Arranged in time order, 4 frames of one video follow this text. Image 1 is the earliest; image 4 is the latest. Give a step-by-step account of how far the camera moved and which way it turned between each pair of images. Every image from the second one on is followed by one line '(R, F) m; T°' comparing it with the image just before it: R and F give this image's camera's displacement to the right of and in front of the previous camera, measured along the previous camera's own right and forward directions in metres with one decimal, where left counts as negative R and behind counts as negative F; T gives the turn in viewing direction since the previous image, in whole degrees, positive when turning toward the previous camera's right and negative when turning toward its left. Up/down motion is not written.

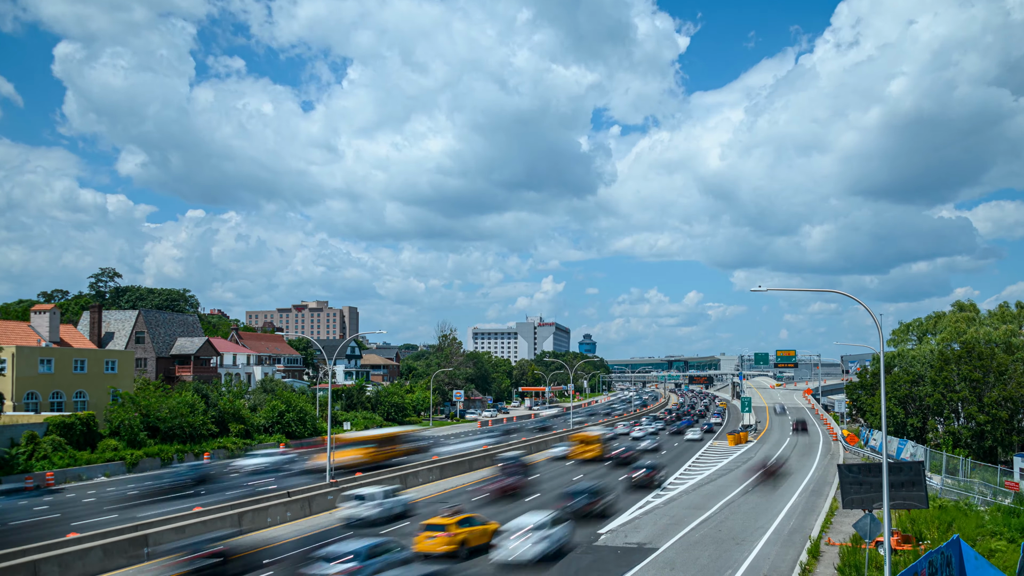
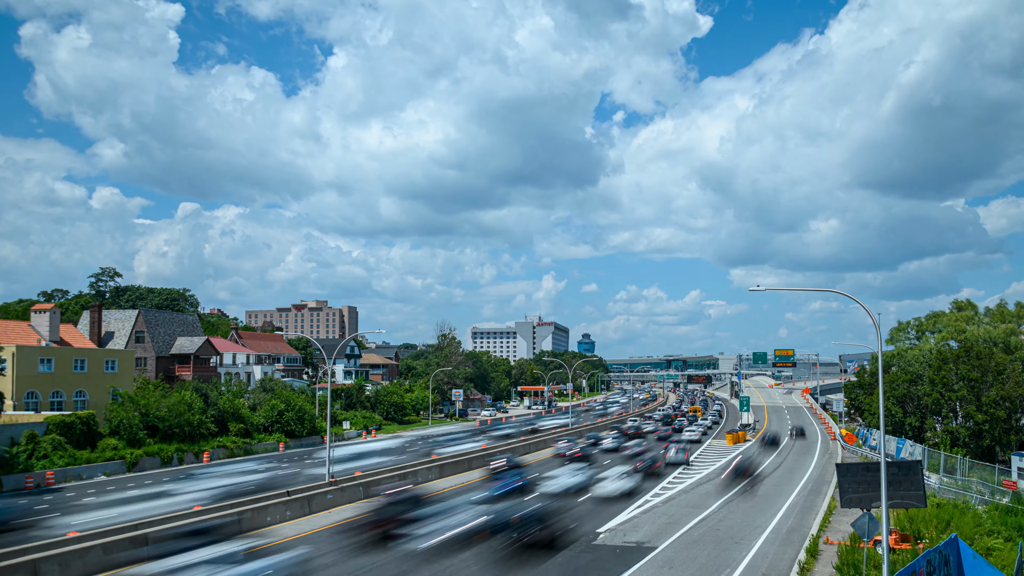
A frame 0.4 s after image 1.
(0.0, -0.1) m; 0°
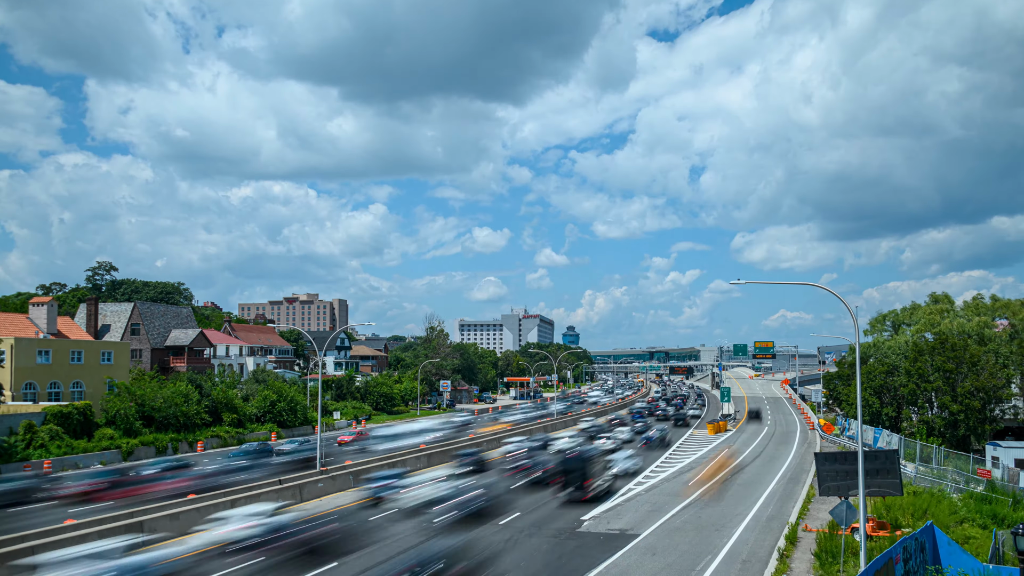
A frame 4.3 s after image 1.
(-0.1, -1.2) m; +1°
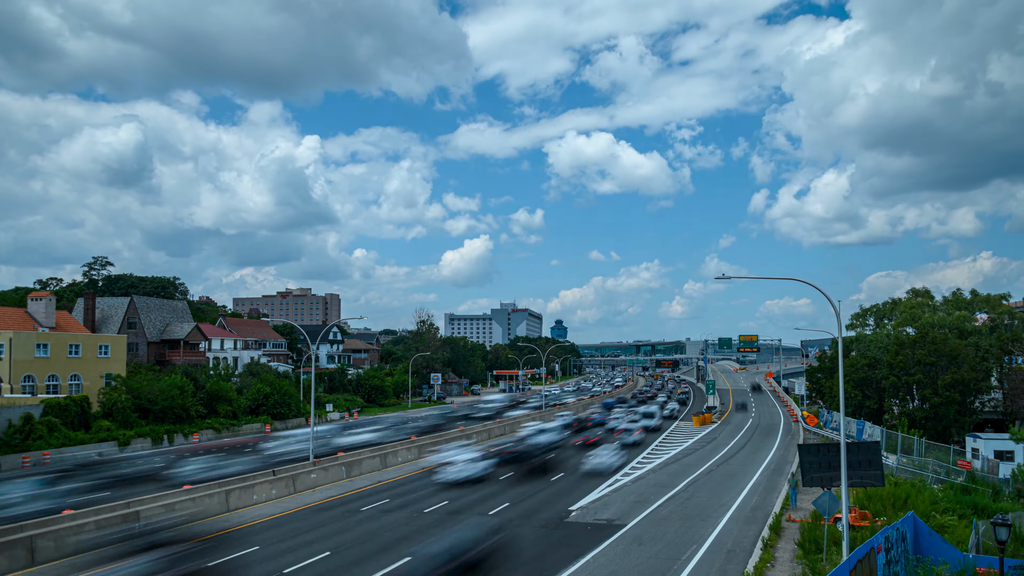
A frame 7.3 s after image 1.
(-0.1, -1.0) m; +1°
